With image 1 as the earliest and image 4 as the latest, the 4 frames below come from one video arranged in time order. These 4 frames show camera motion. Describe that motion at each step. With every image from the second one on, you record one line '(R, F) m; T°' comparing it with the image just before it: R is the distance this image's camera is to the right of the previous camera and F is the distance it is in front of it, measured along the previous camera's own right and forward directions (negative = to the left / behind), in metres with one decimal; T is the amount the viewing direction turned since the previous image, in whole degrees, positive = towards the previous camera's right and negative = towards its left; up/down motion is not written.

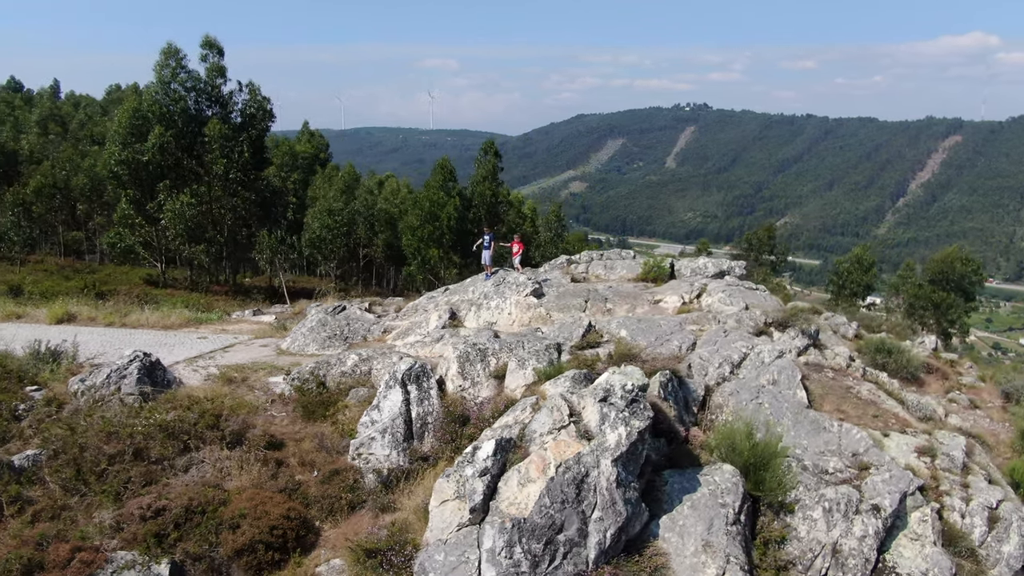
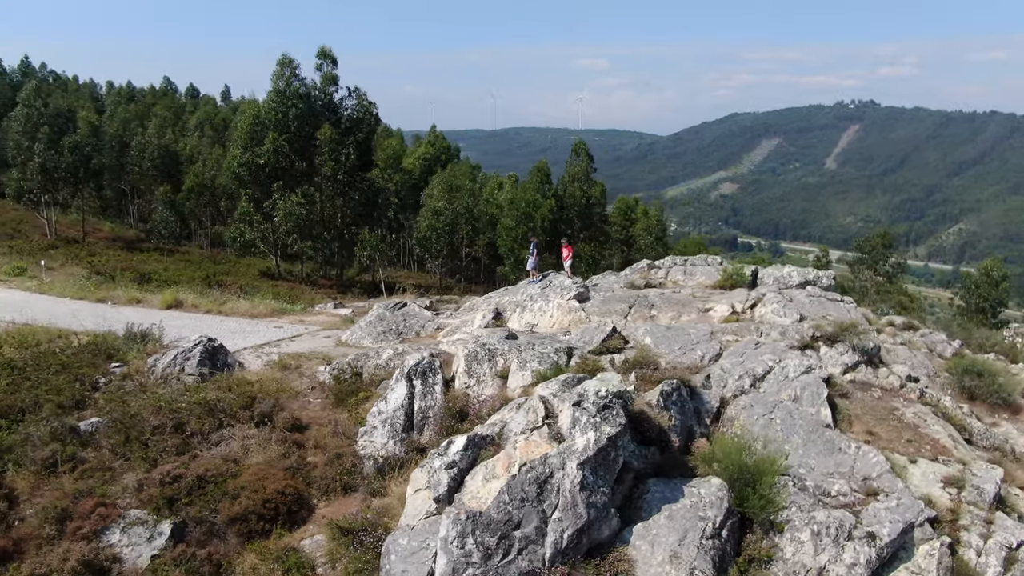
(+2.0, -0.2) m; -11°
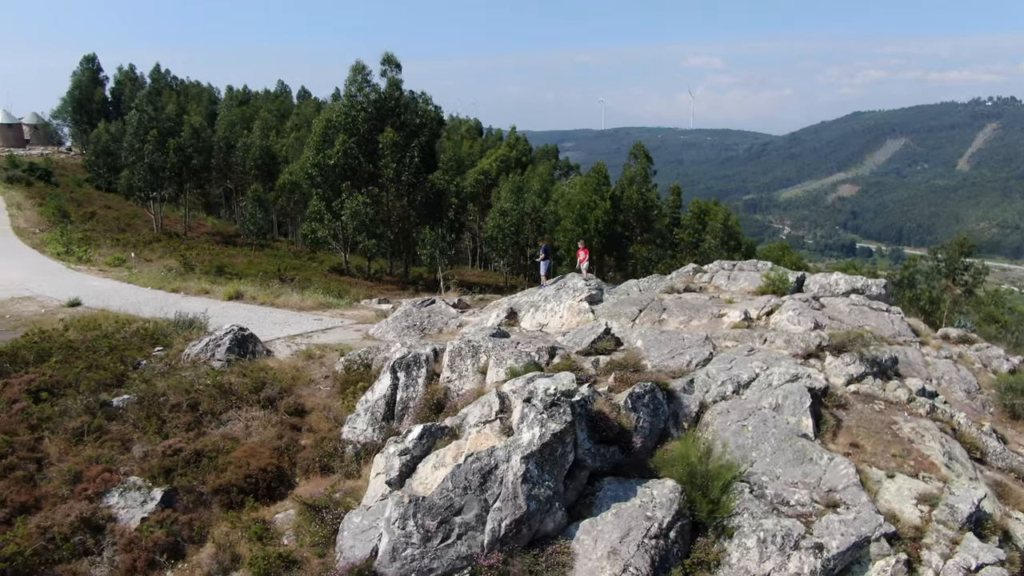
(+1.9, -0.4) m; -8°
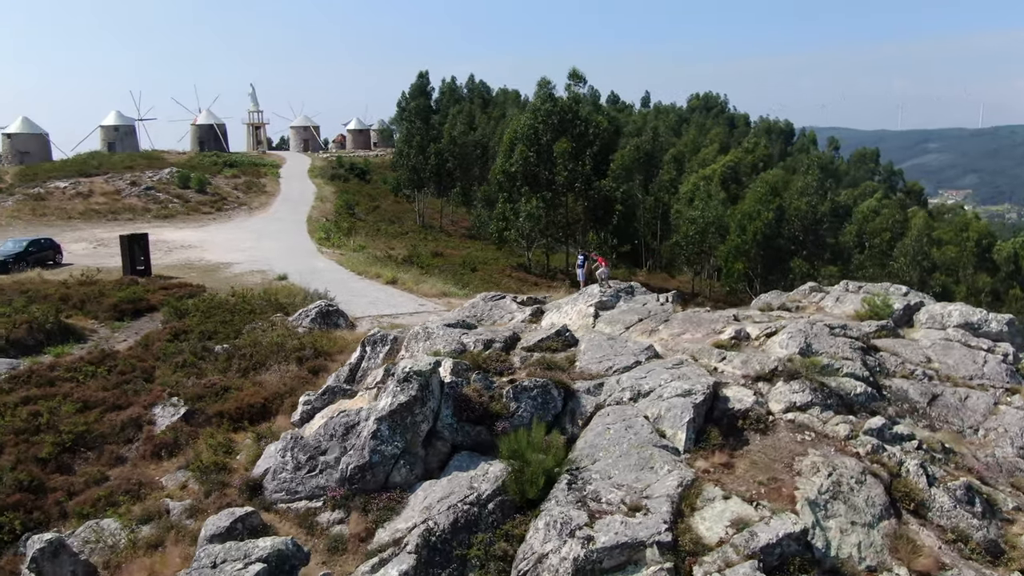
(+6.8, -0.5) m; -24°
